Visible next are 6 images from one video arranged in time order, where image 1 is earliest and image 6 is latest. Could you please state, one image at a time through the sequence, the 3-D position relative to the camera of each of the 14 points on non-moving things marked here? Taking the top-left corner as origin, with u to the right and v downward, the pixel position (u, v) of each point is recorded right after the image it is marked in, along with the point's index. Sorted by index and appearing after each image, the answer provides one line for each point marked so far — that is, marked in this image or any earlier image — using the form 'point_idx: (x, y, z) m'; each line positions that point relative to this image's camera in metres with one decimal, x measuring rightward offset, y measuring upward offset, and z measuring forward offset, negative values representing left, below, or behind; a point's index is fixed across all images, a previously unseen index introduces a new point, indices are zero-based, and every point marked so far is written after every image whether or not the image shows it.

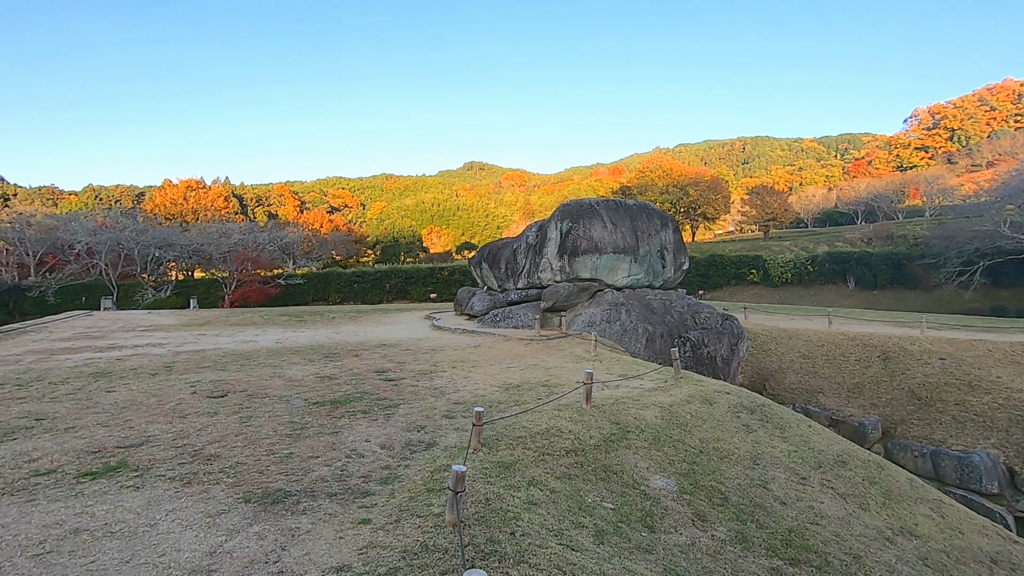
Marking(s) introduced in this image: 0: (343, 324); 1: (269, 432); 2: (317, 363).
0: (-6.0, -1.3, +19.1) m
1: (-2.7, -1.6, +6.1) m
2: (-3.8, -1.5, +10.5) m
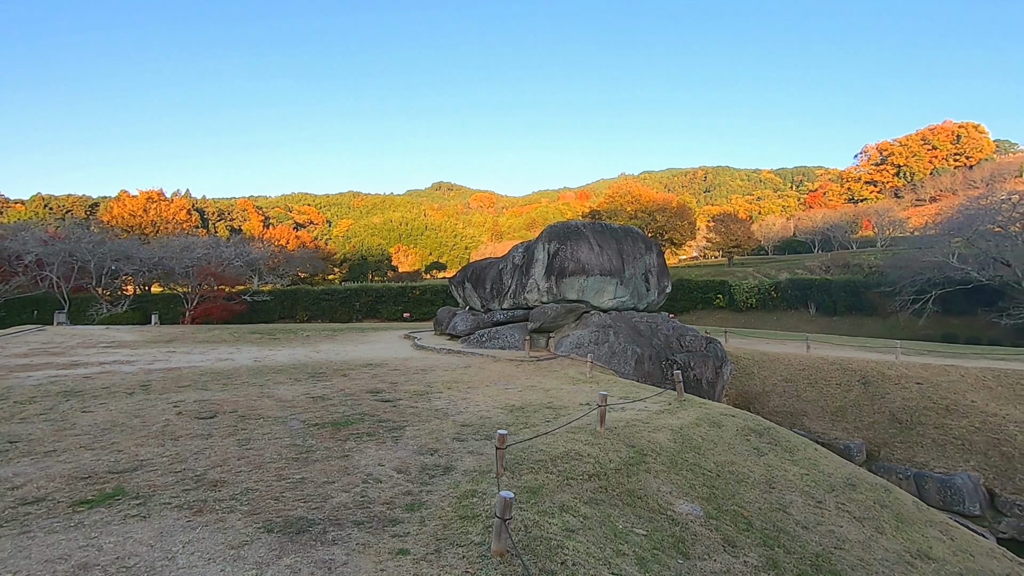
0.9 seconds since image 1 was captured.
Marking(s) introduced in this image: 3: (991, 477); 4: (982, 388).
0: (-6.6, -1.9, +18.5) m
1: (-2.5, -1.8, +5.7) m
2: (-3.9, -1.8, +10.1) m
3: (+8.6, -3.4, +9.7) m
4: (+10.0, -2.1, +11.5) m
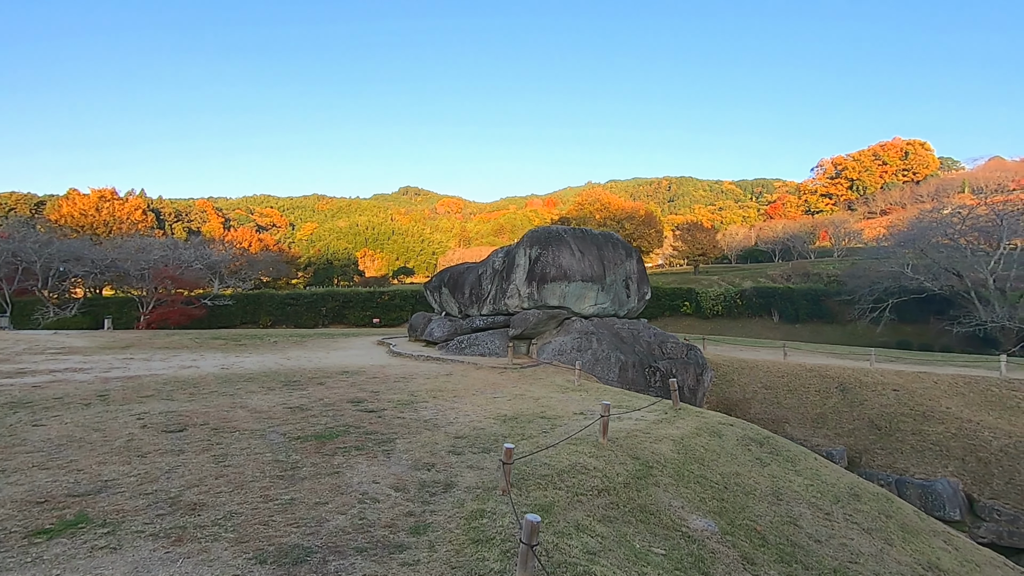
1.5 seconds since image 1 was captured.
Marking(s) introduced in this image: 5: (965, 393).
0: (-7.4, -2.0, +17.7) m
1: (-2.5, -1.8, +5.2) m
2: (-4.1, -1.8, +9.5) m
3: (+8.3, -3.5, +9.8) m
4: (+9.7, -2.3, +11.8) m
5: (+9.9, -2.3, +11.8) m
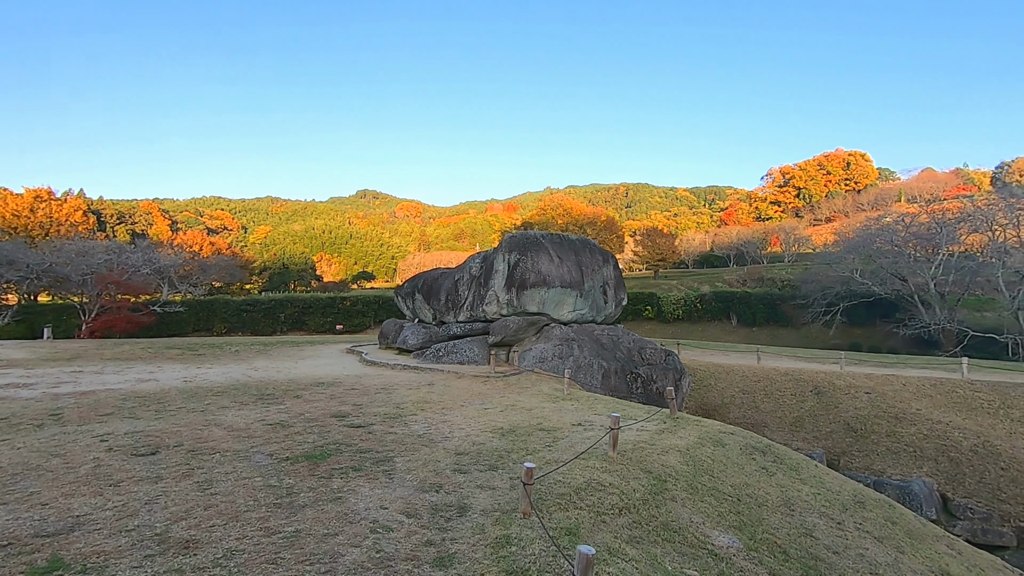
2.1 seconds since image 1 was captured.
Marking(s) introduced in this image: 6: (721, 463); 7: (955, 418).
0: (-8.1, -2.2, +16.9) m
1: (-2.4, -1.9, +4.8) m
2: (-4.3, -2.0, +8.9) m
3: (+8.1, -3.7, +10.2) m
4: (+9.3, -2.5, +12.2) m
5: (+9.5, -2.4, +12.2) m
6: (+2.5, -2.1, +6.4) m
7: (+9.4, -2.8, +11.4) m
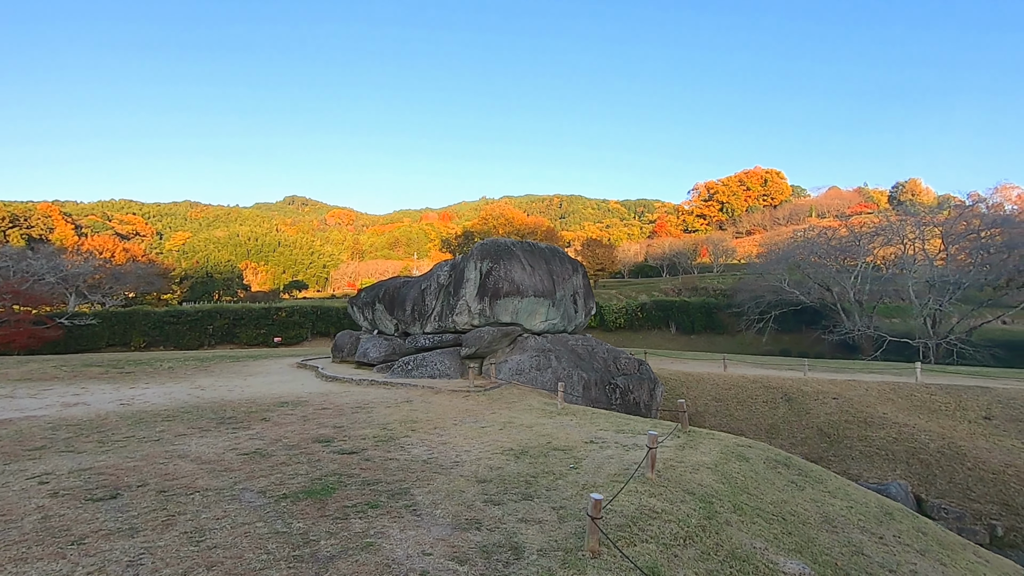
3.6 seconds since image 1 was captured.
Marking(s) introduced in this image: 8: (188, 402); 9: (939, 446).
0: (-9.1, -2.5, +15.3) m
1: (-1.9, -2.0, +4.0) m
2: (-4.3, -2.1, +7.8) m
3: (+7.9, -3.8, +10.5) m
4: (+8.8, -2.7, +12.7) m
5: (+9.1, -2.6, +12.8) m
6: (+2.7, -2.2, +6.2) m
7: (+9.0, -2.9, +11.9) m
8: (-6.4, -2.3, +10.7) m
9: (+8.7, -3.2, +11.0) m
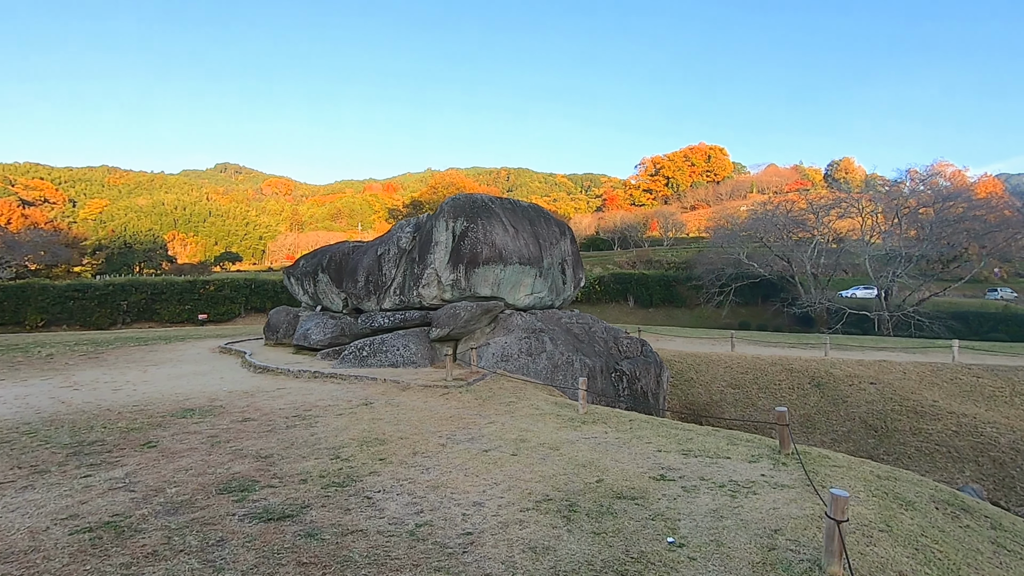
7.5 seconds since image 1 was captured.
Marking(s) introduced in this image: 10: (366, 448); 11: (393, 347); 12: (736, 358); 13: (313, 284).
0: (-9.5, -1.7, +11.7) m
1: (-1.3, -1.7, +1.2) m
2: (-4.1, -1.7, +4.8) m
3: (+7.8, -3.2, +8.8) m
4: (+8.5, -2.0, +11.0) m
5: (+8.7, -1.9, +11.1) m
6: (+3.1, -1.8, +3.8) m
7: (+8.7, -2.3, +10.2) m
8: (-6.5, -1.7, +7.4) m
9: (+8.6, -2.6, +9.3) m
10: (-1.6, -1.7, +5.7) m
11: (-2.4, -1.2, +10.8) m
12: (+5.3, -1.7, +12.9) m
13: (-5.1, +0.1, +13.7) m
